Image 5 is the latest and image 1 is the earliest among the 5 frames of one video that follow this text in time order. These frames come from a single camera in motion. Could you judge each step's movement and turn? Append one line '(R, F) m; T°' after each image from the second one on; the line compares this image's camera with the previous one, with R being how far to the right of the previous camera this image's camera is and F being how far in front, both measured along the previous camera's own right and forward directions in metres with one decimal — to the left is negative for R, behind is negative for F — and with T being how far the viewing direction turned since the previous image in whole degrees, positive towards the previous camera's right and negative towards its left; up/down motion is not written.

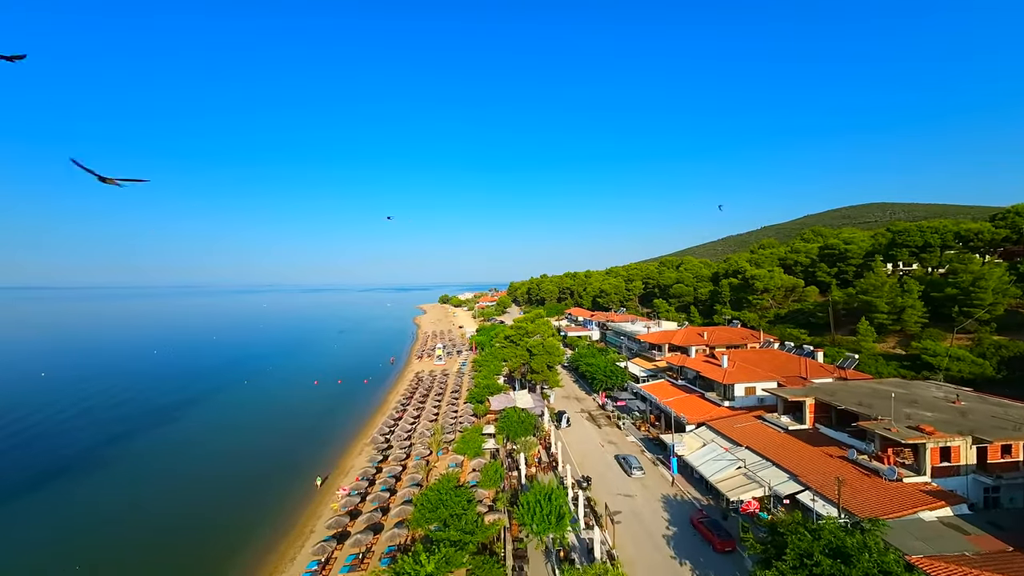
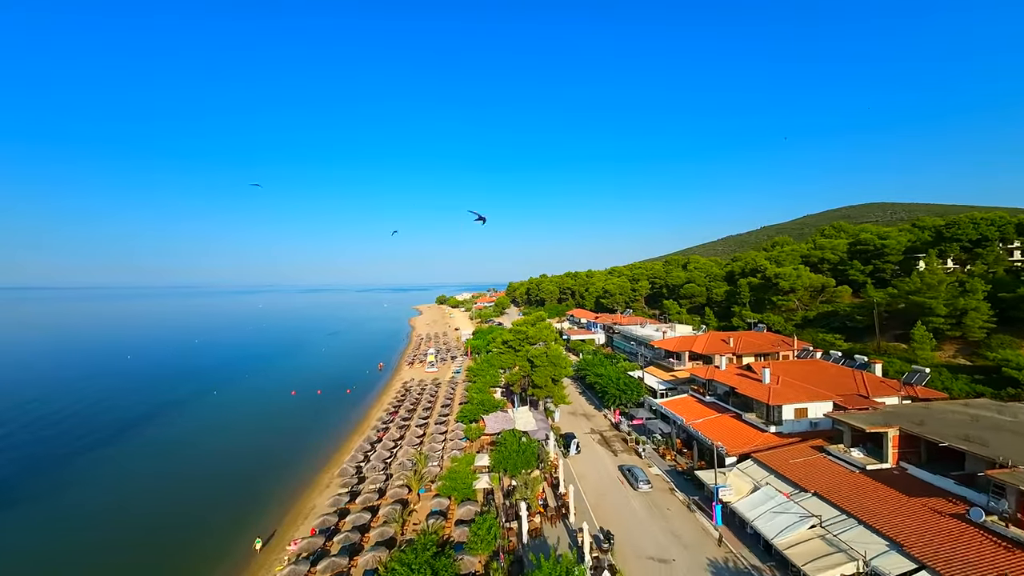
(0.0, +5.5) m; 0°
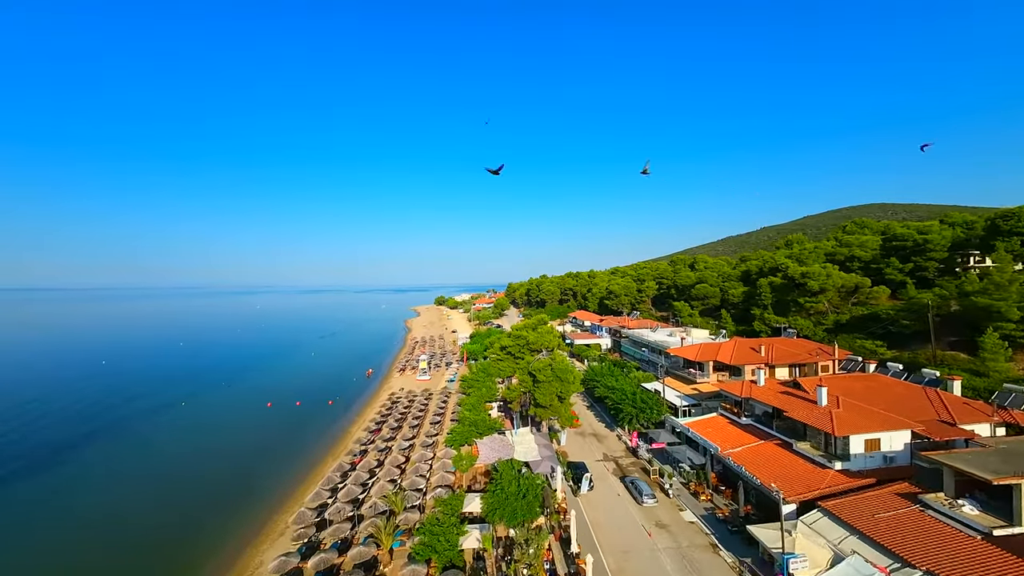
(+0.1, +5.0) m; 0°
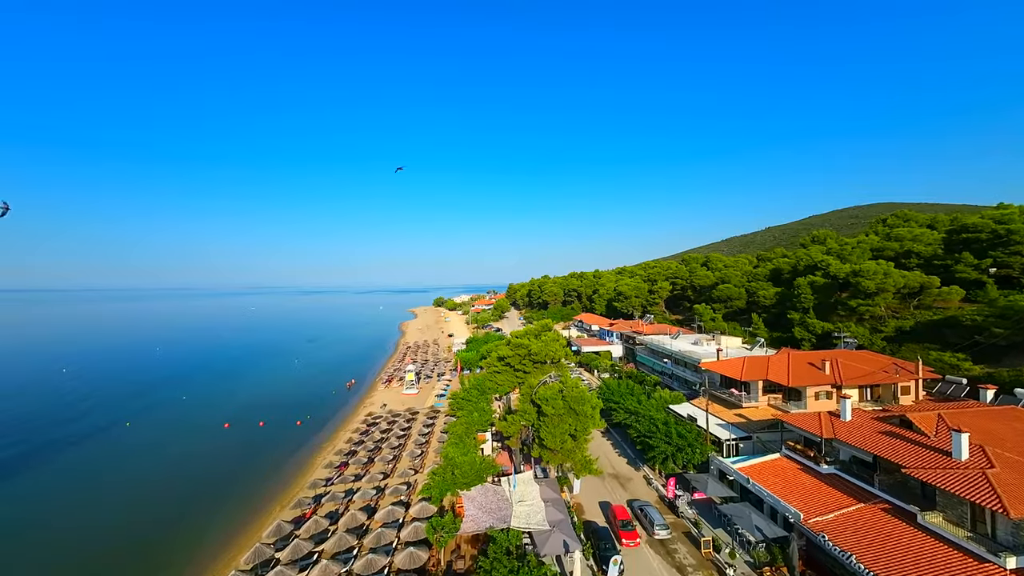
(+0.2, +7.0) m; 0°
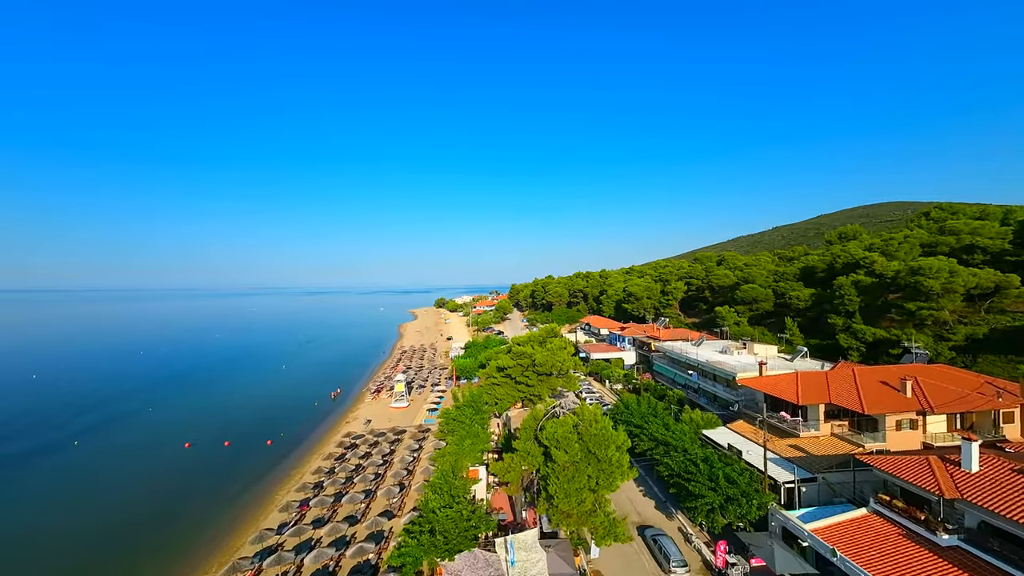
(+0.2, +5.4) m; 0°
